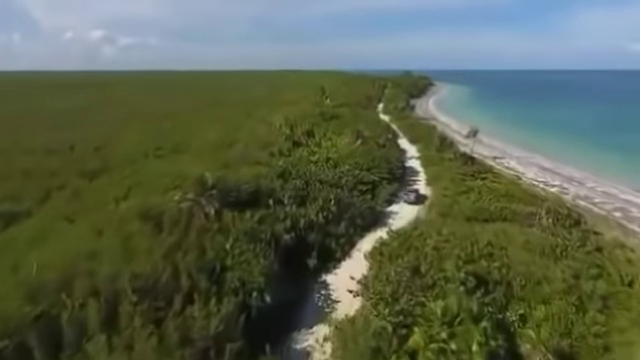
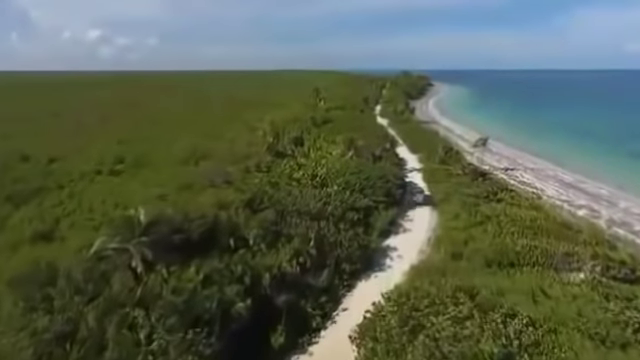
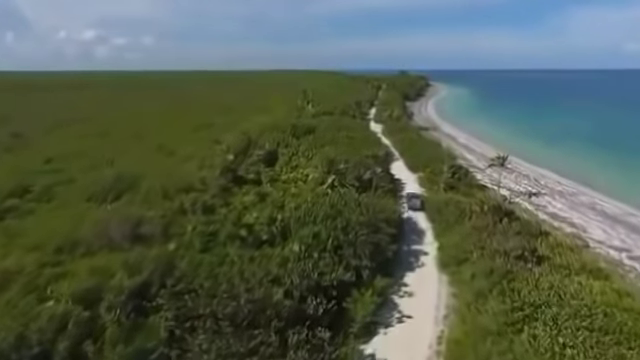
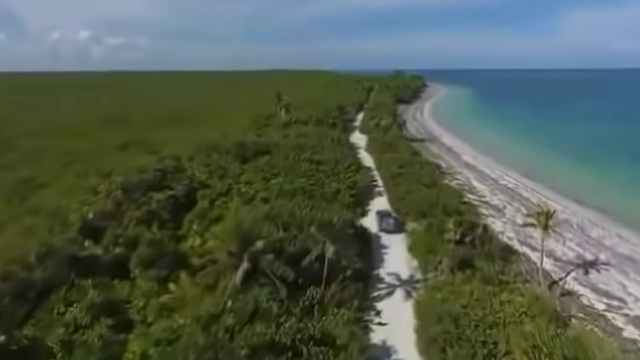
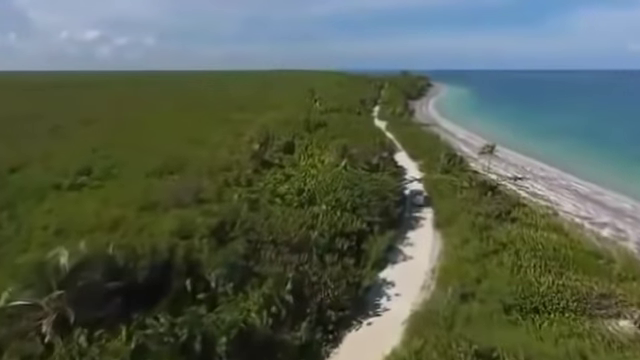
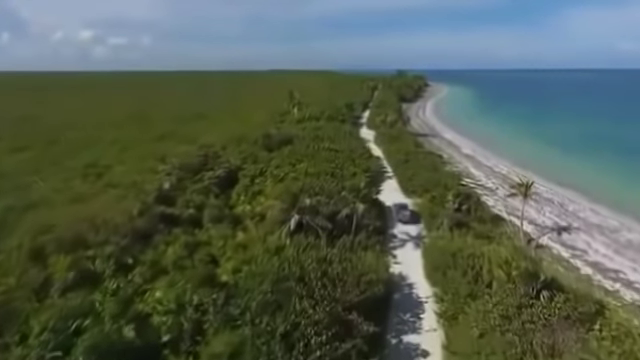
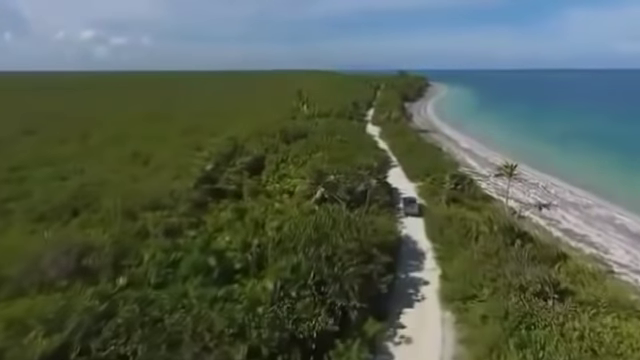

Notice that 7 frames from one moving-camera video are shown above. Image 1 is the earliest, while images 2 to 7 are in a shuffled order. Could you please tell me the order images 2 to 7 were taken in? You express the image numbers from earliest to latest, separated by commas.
2, 5, 3, 7, 6, 4
